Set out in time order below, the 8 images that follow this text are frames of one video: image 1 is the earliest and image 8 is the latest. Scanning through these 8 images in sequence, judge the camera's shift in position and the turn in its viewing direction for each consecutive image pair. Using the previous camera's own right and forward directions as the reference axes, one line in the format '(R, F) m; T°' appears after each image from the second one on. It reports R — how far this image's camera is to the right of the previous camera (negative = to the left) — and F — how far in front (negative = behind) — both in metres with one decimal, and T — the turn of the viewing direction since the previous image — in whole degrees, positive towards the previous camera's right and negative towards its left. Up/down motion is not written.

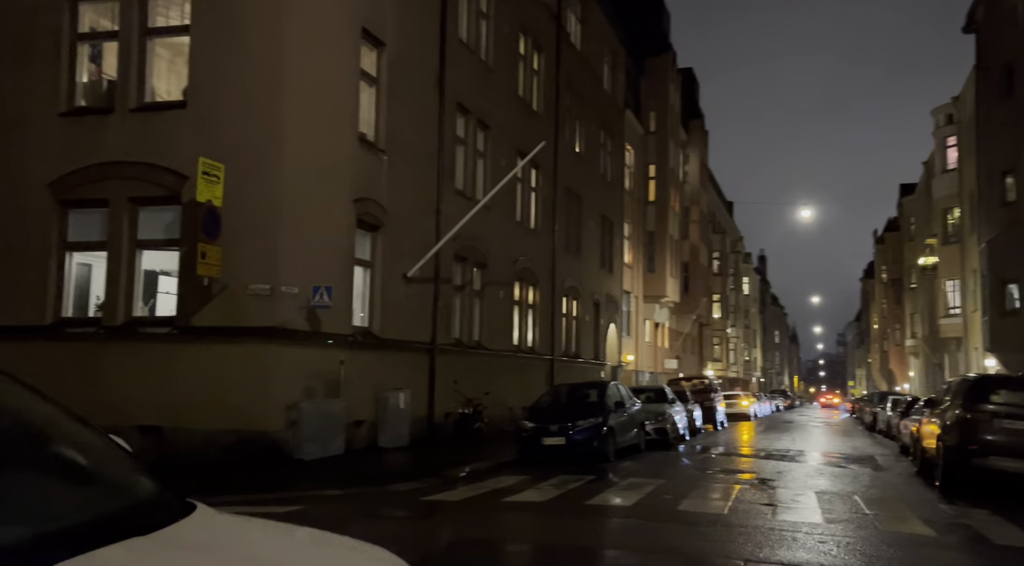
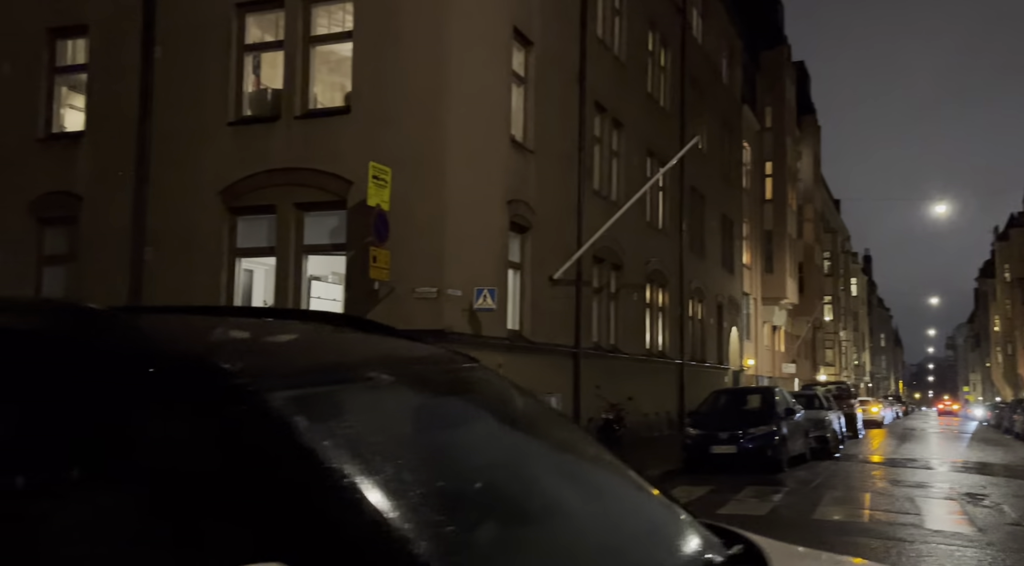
(-0.7, +0.3) m; -7°
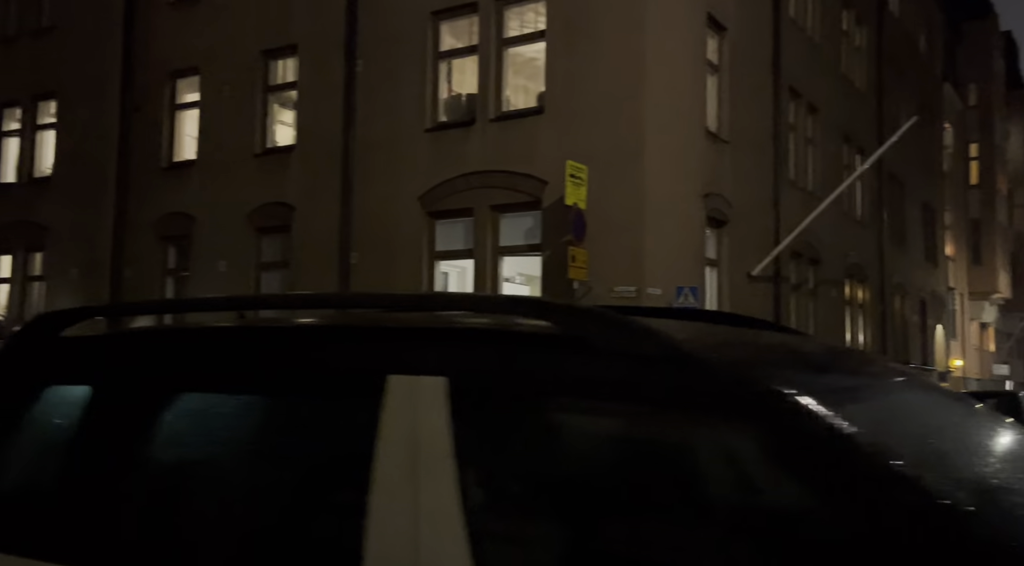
(-0.3, +0.2) m; -12°
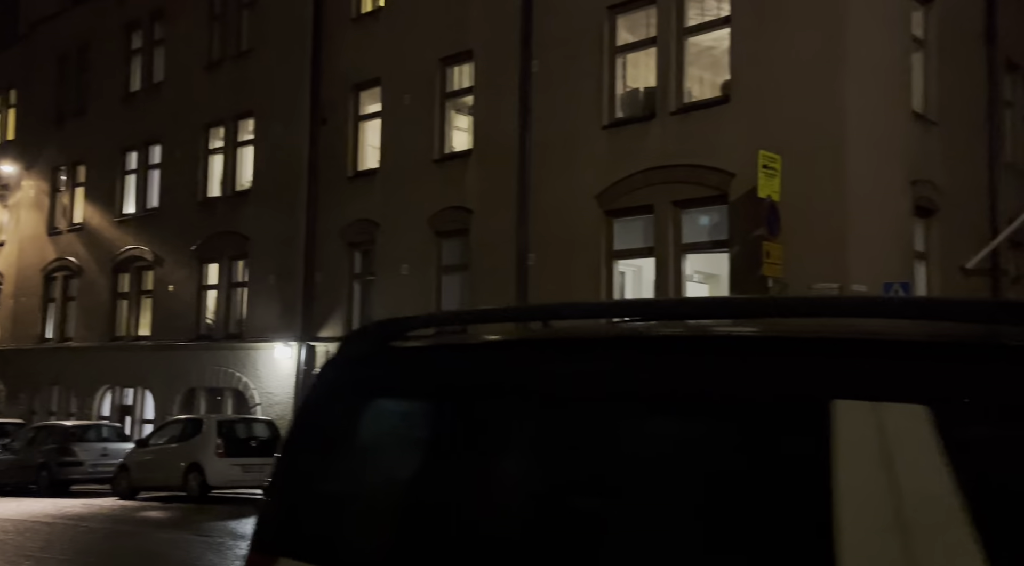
(-0.1, +0.3) m; -11°
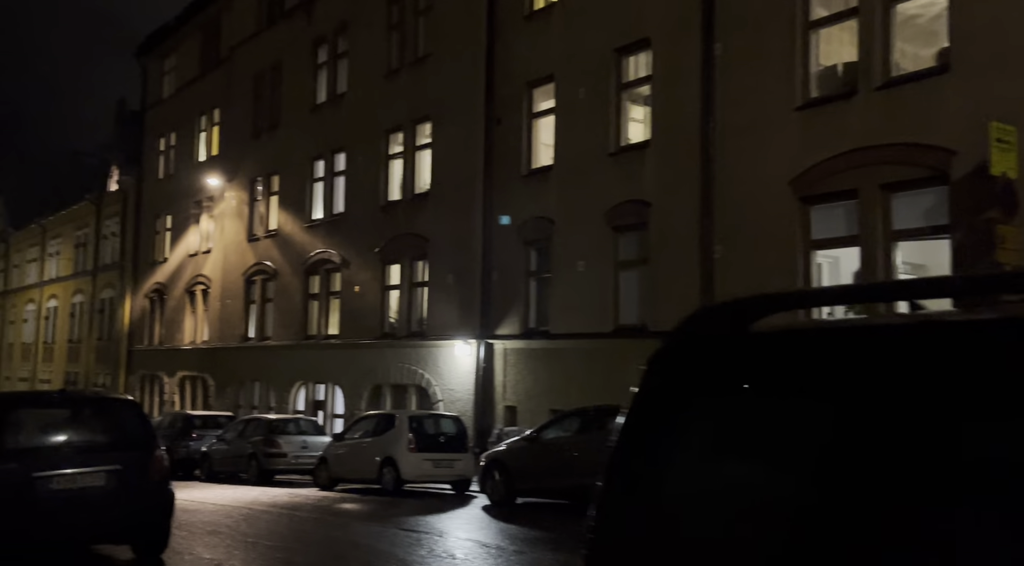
(-0.2, +0.2) m; -11°
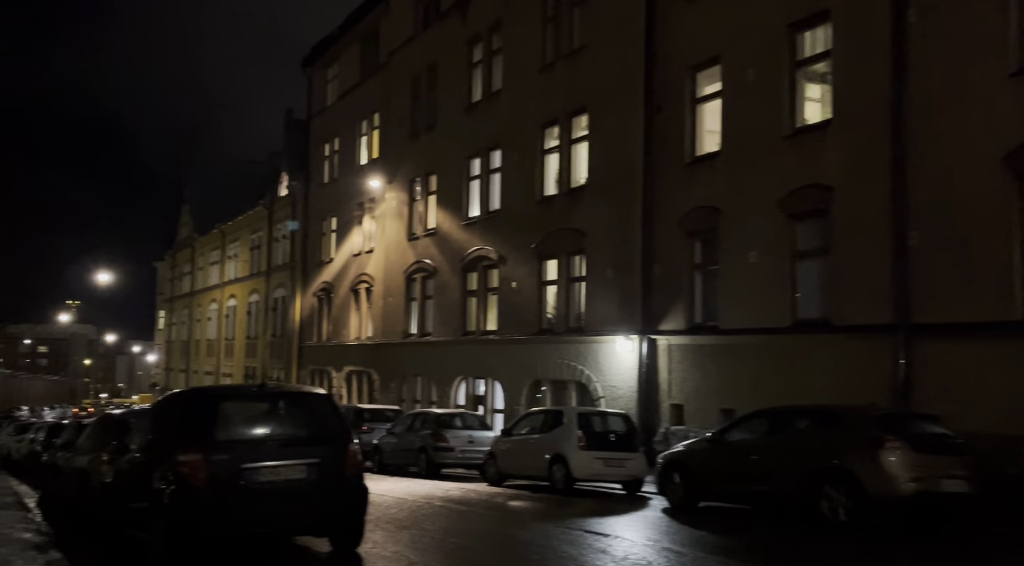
(-0.3, +0.4) m; -10°
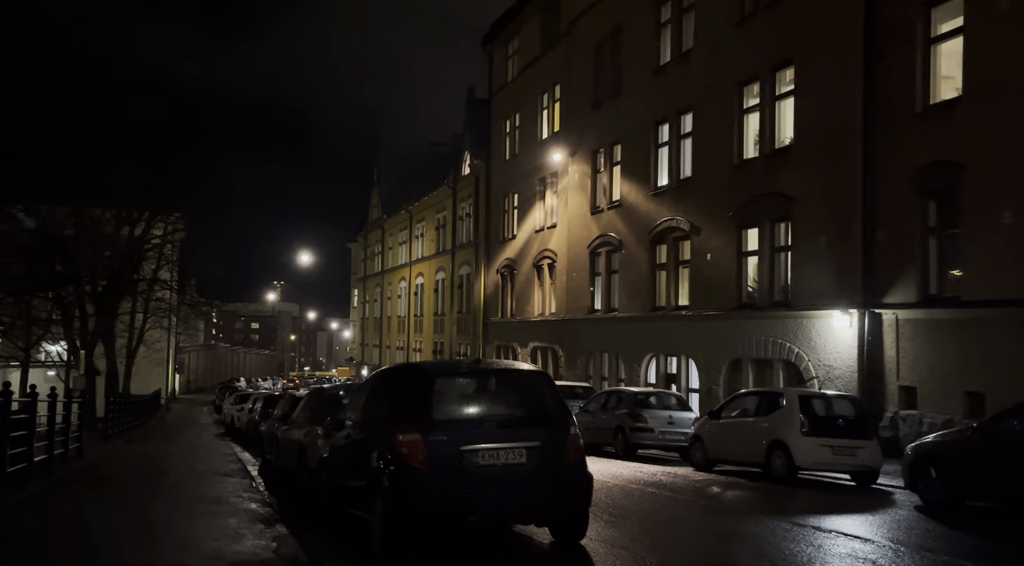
(-0.5, +0.9) m; -12°
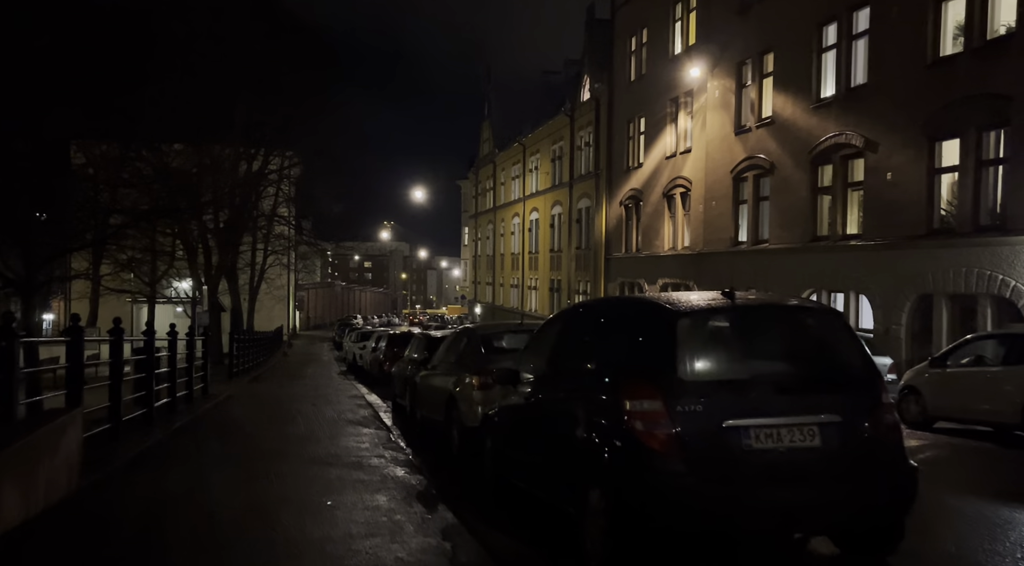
(-1.1, +2.6) m; -7°
